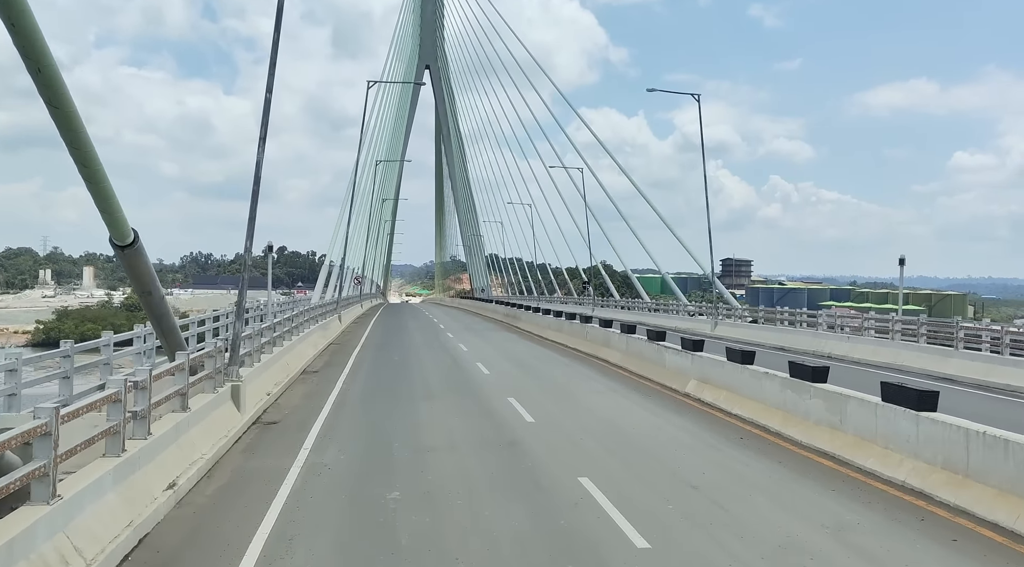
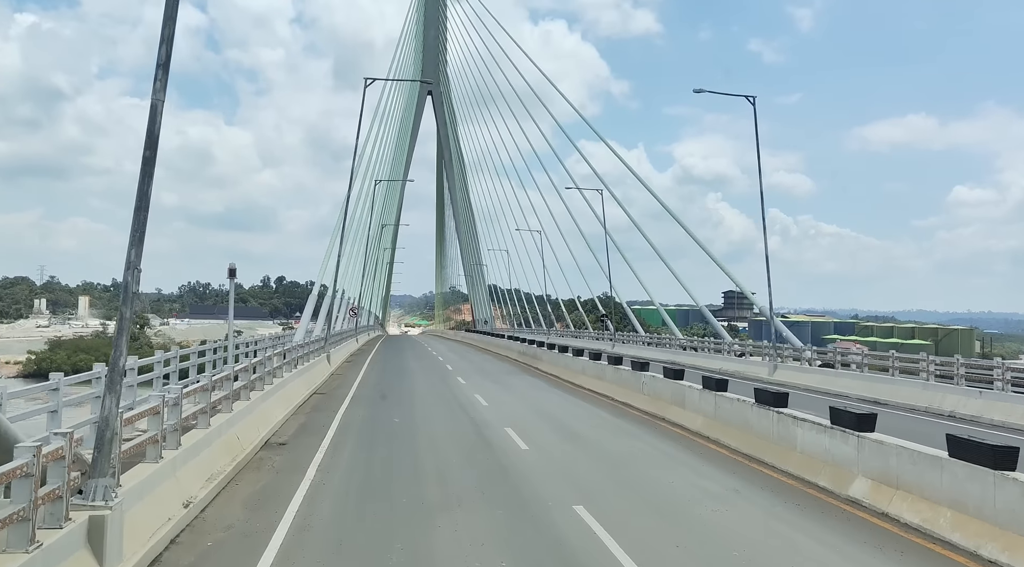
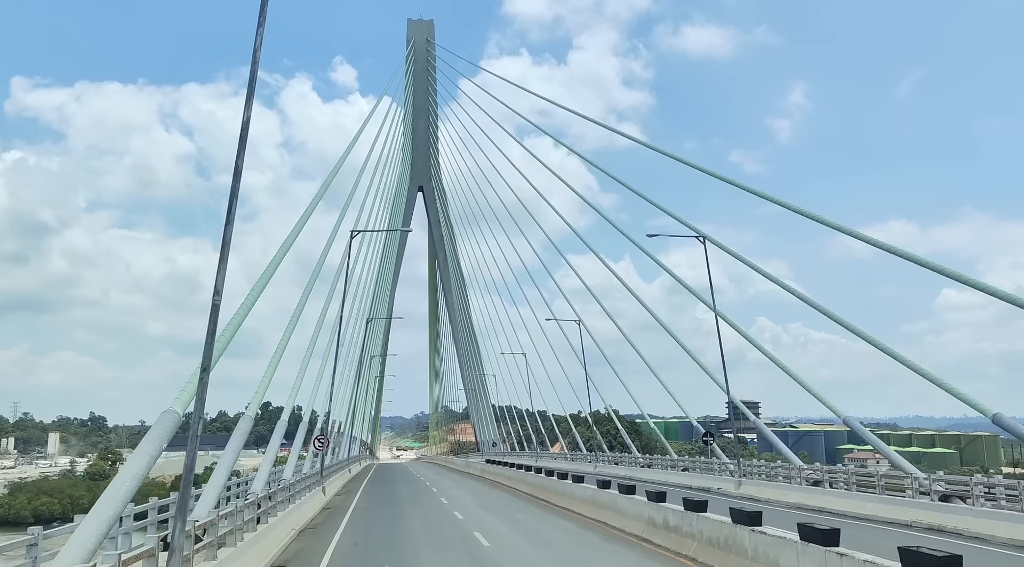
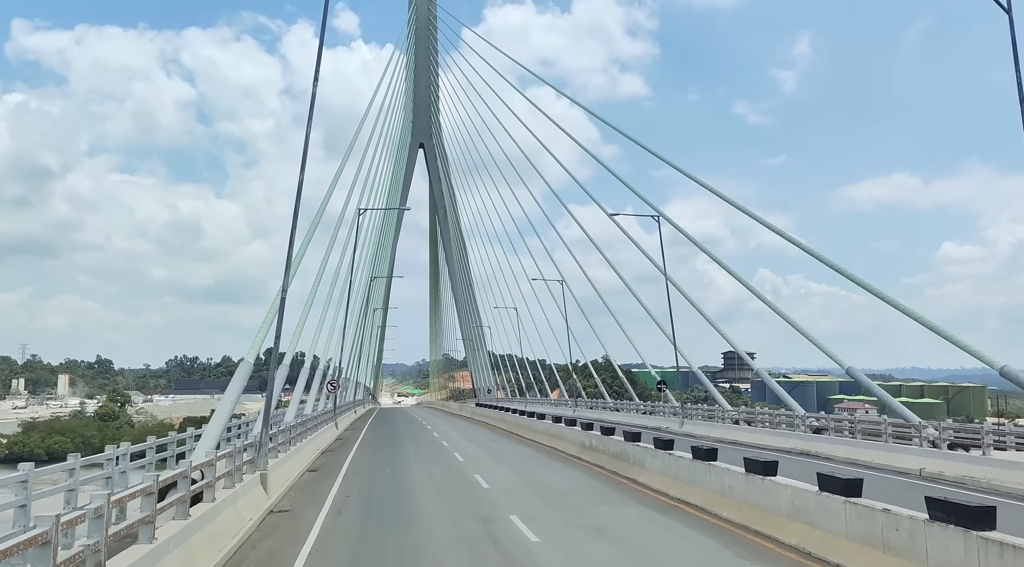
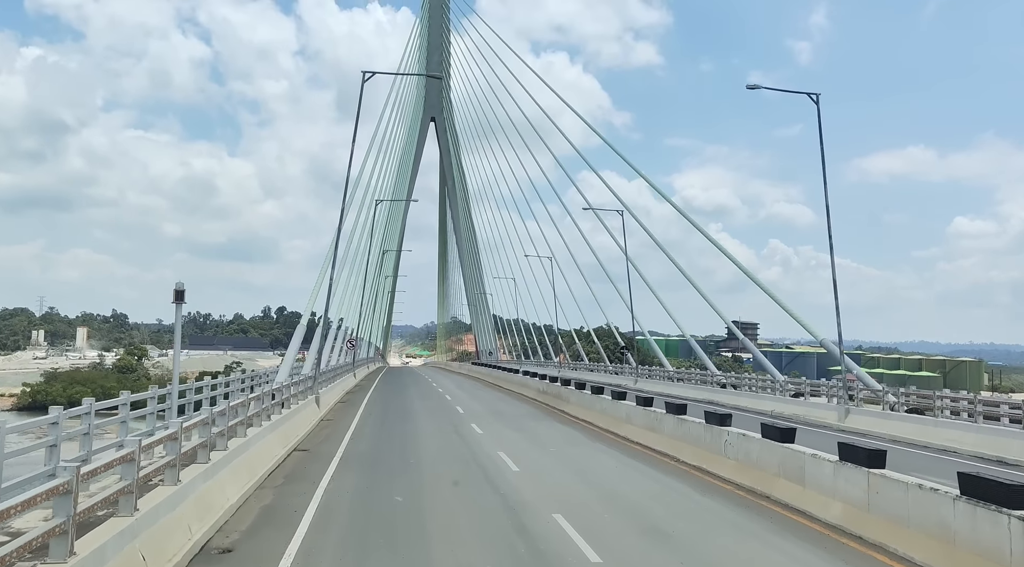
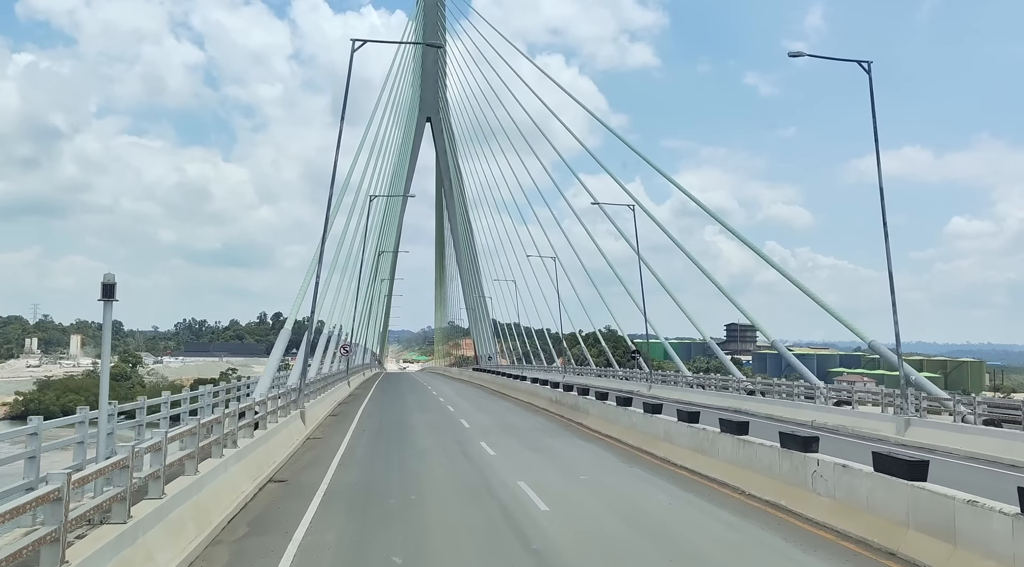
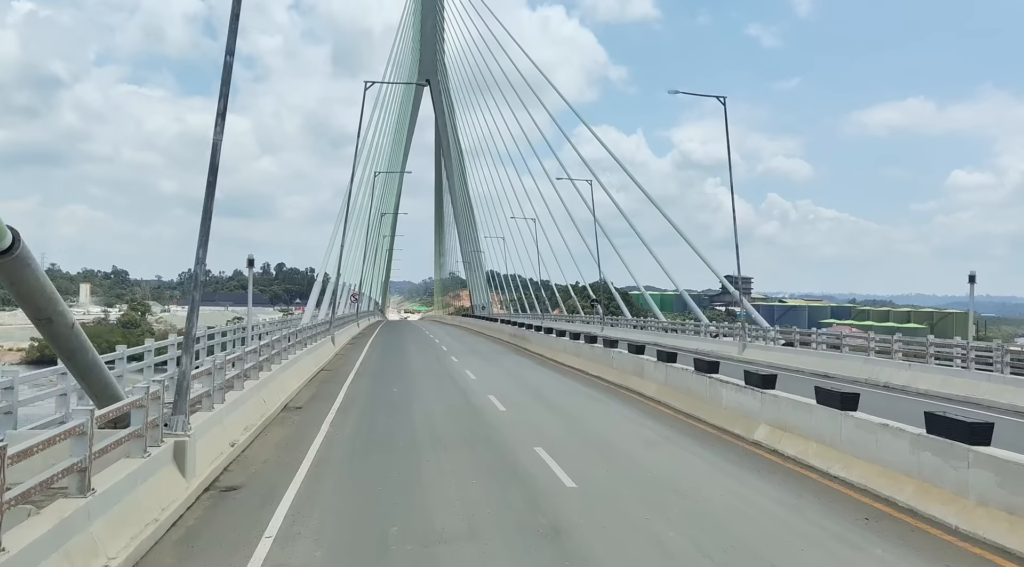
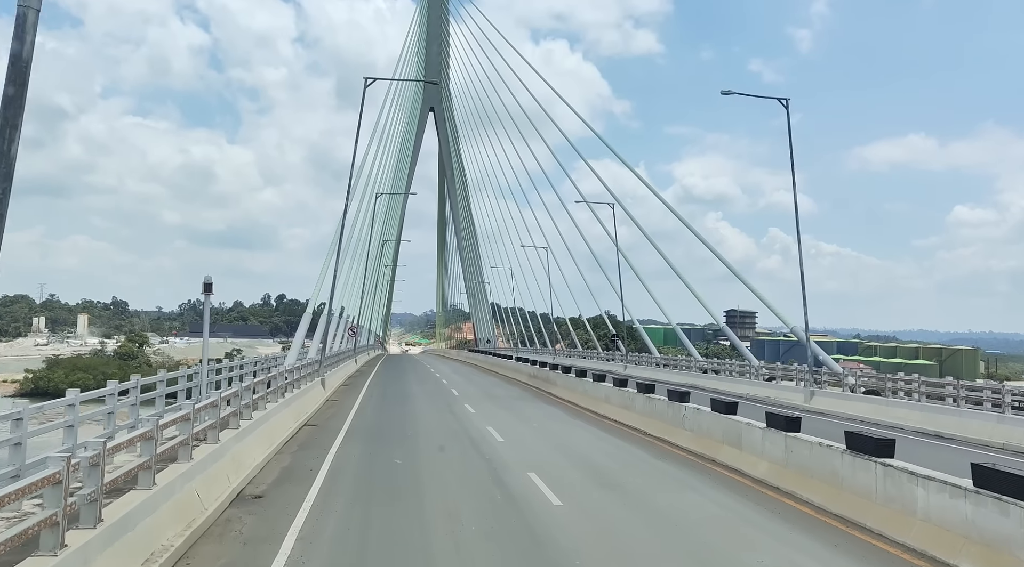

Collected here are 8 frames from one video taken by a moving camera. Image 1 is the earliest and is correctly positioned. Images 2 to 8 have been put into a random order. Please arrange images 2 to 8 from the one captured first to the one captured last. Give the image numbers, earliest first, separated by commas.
7, 2, 8, 5, 6, 4, 3
